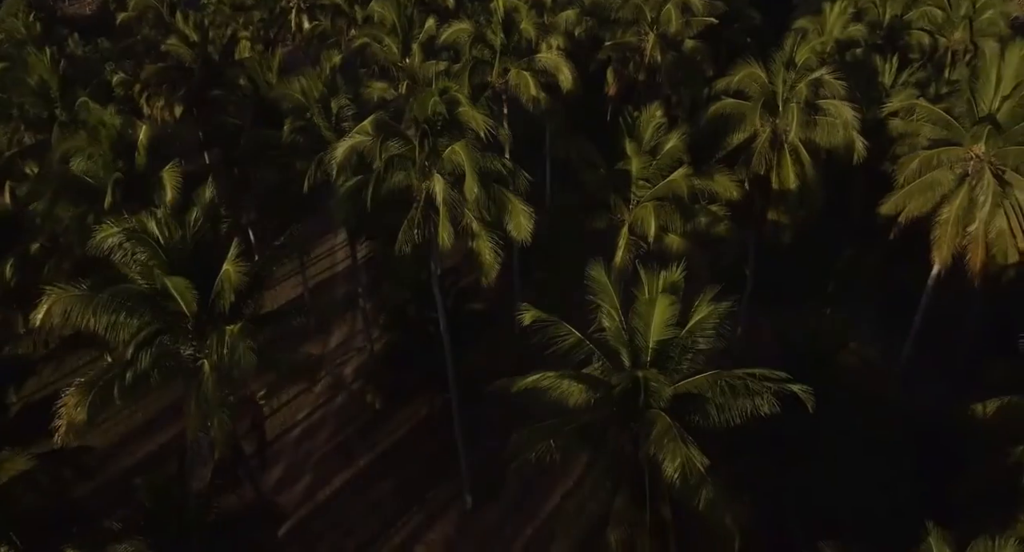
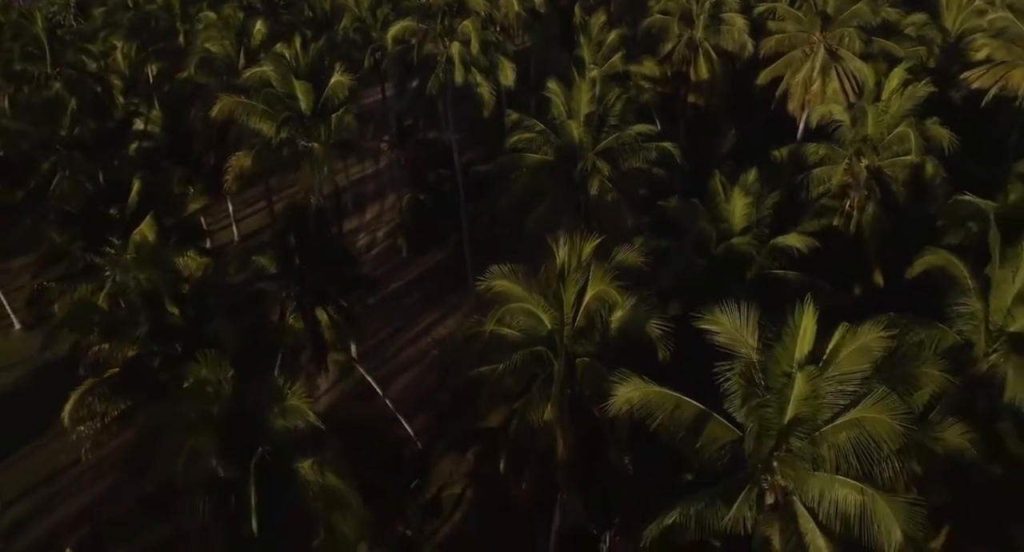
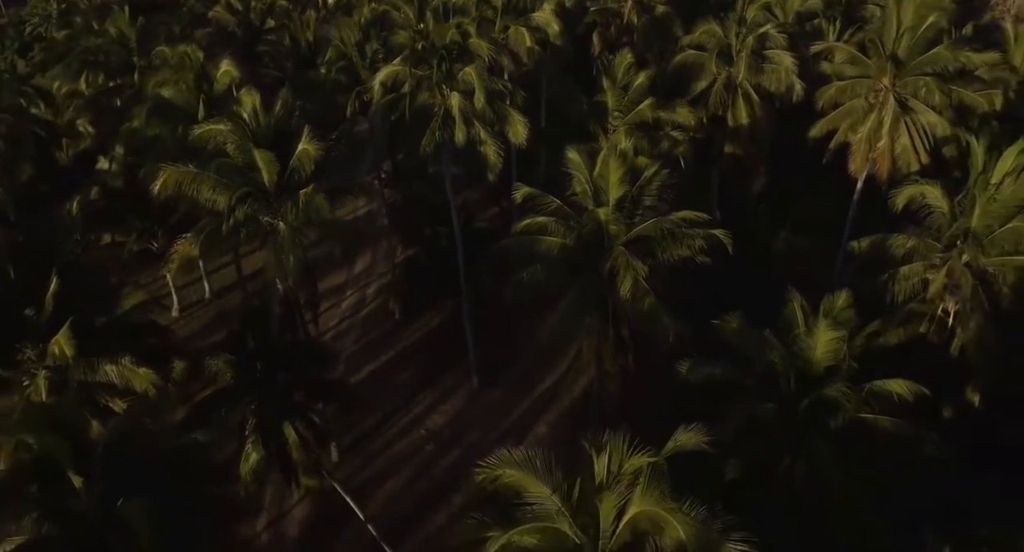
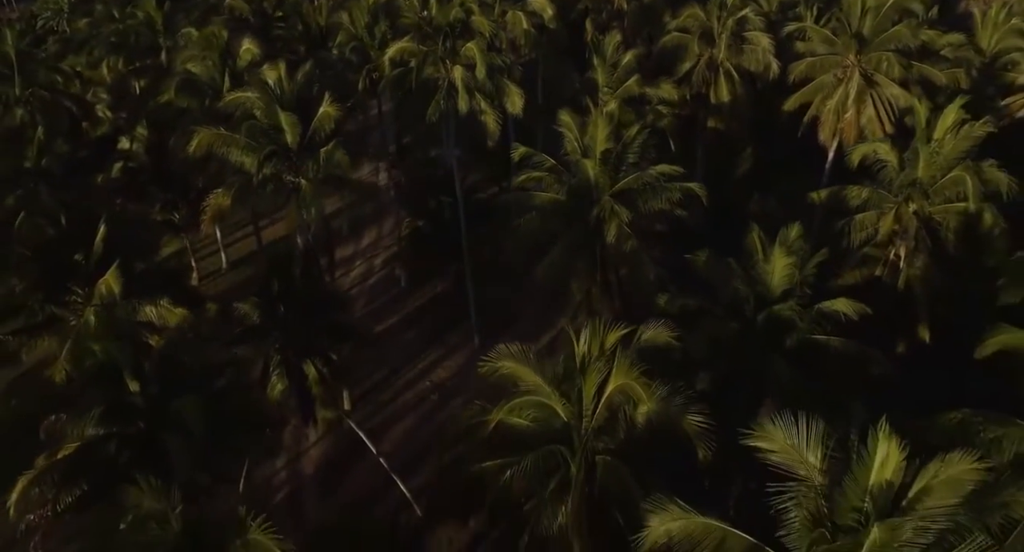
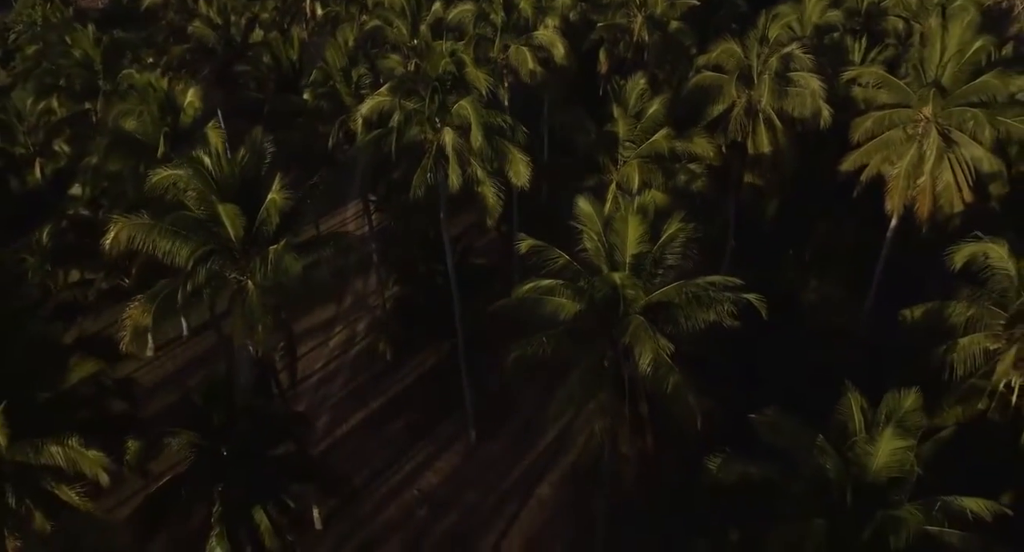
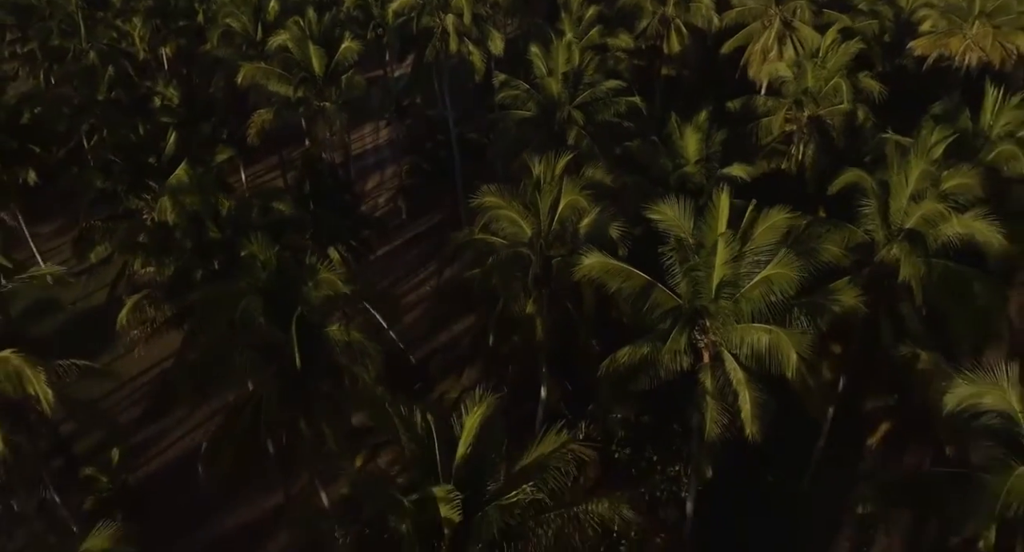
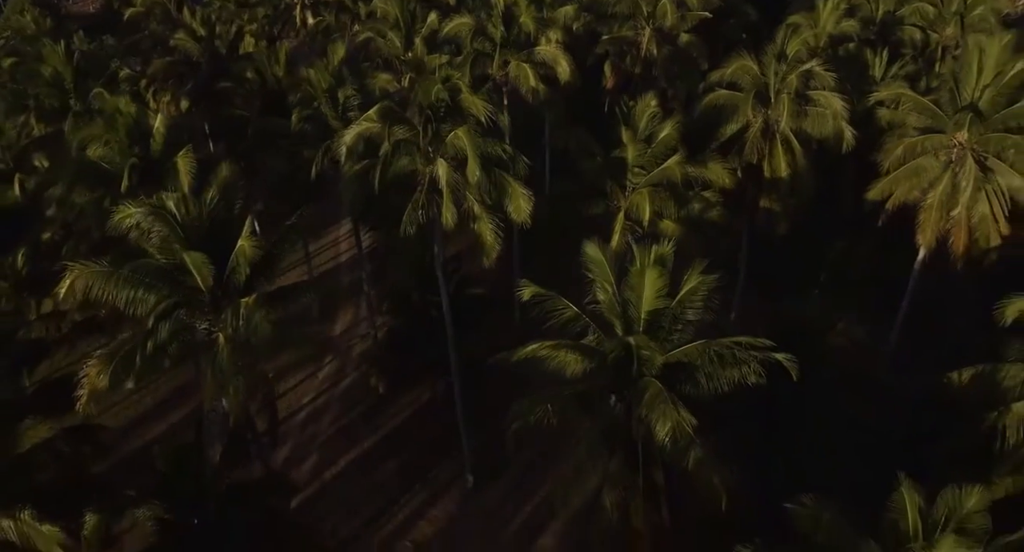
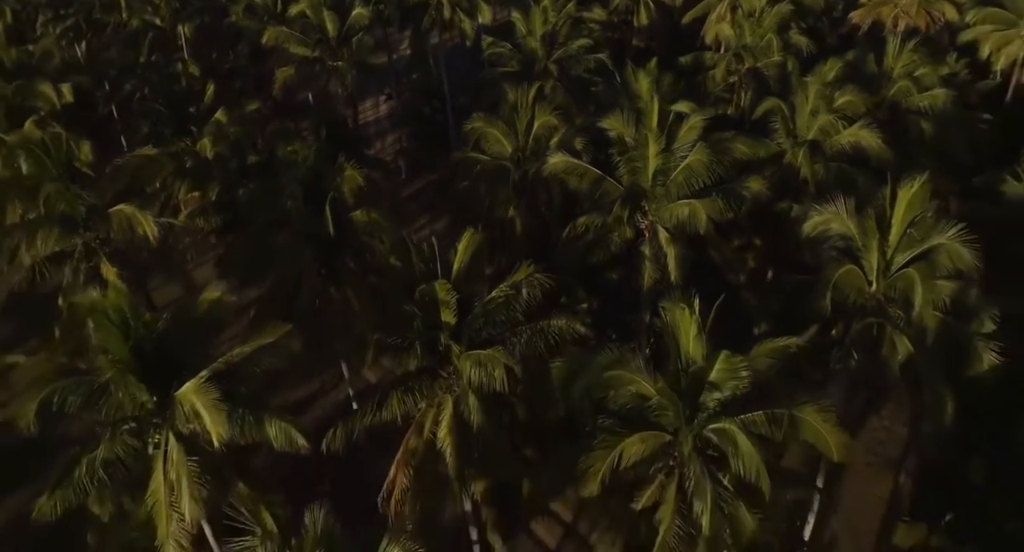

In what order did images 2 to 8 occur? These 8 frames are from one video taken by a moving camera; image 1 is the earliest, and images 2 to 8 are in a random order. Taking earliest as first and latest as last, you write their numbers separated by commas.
7, 5, 3, 4, 2, 6, 8
